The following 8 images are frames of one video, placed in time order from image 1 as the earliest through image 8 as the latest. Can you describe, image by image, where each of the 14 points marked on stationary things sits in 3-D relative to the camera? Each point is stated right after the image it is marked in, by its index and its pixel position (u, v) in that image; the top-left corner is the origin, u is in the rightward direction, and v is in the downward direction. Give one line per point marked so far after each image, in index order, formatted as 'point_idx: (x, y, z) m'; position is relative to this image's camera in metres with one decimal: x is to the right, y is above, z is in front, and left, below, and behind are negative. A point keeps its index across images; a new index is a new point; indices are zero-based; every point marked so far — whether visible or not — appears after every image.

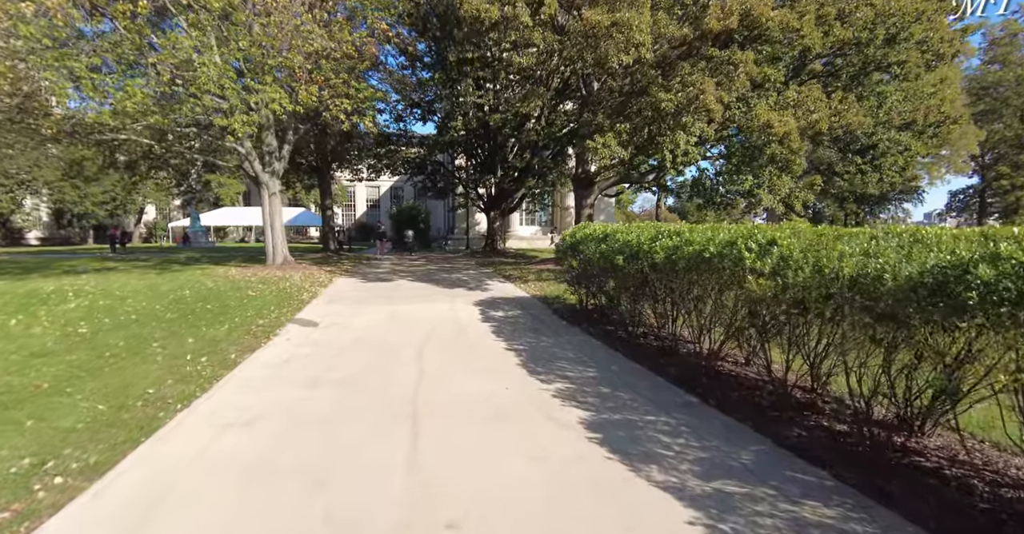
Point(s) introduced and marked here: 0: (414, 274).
0: (-3.5, -0.2, +16.0) m
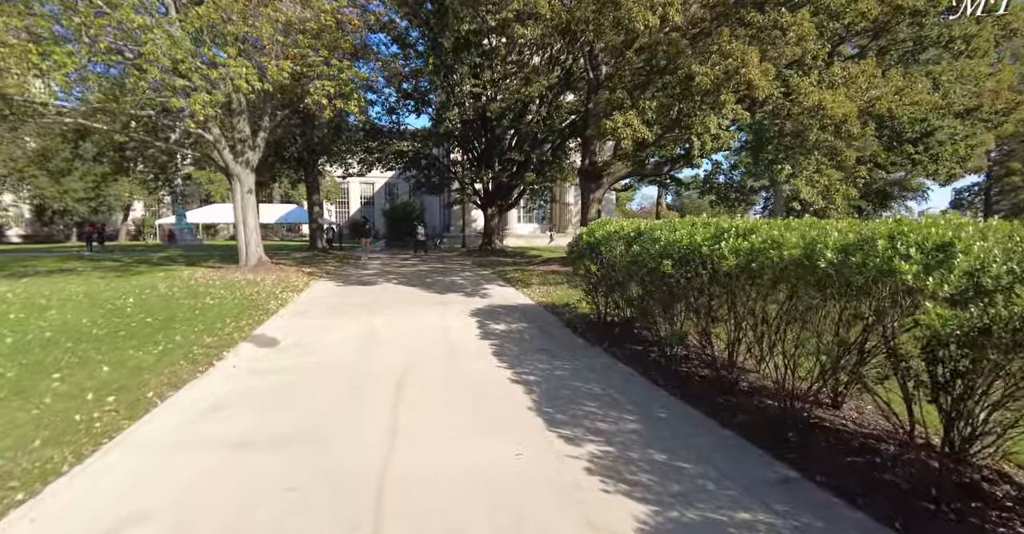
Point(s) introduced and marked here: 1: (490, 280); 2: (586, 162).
0: (-3.5, -0.3, +14.4) m
1: (-0.6, -0.4, +13.3) m
2: (+2.9, +4.0, +17.1) m
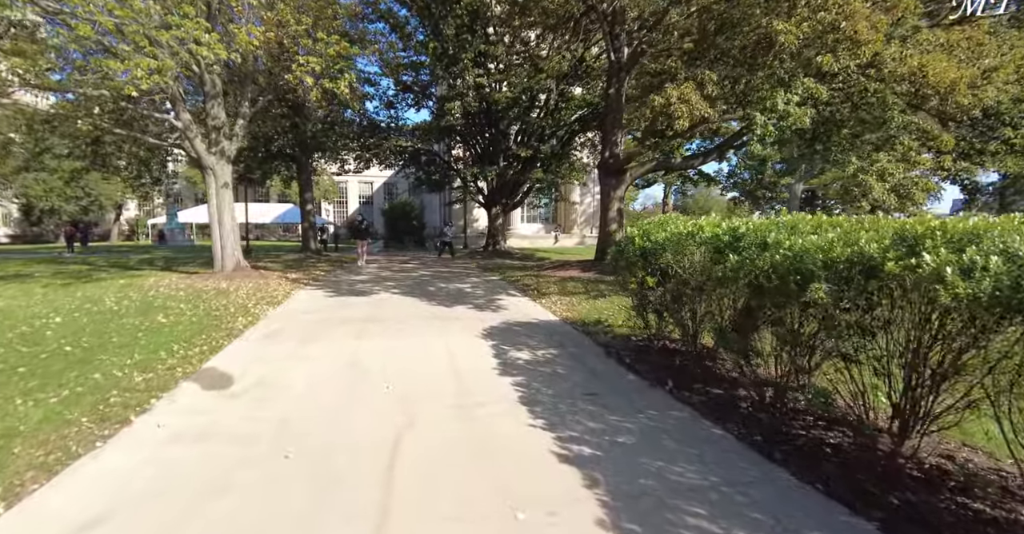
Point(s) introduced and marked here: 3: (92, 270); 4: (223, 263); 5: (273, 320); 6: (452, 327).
0: (-3.1, -0.5, +12.7) m
1: (-0.2, -0.6, +11.6) m
2: (+3.3, +3.9, +15.3) m
3: (-13.9, -0.1, +14.5) m
4: (-7.9, +0.1, +12.1) m
5: (-4.3, -1.0, +8.0) m
6: (-1.1, -1.1, +8.0) m
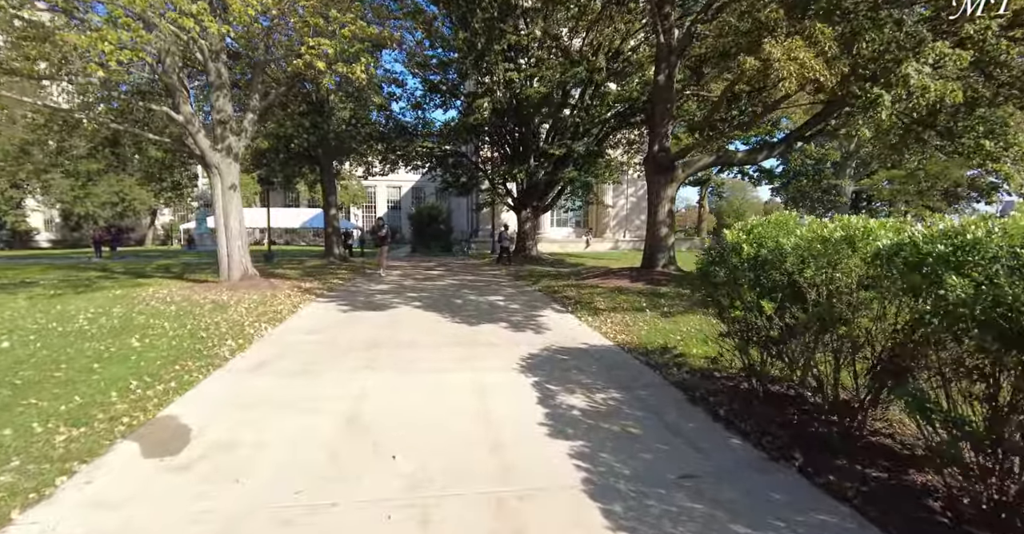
0: (-2.2, -0.7, +11.3) m
1: (+0.7, -0.8, +10.0) m
2: (+4.4, +3.6, +13.6) m
3: (-12.9, -0.3, +13.8) m
4: (-7.0, -0.1, +11.0) m
5: (-3.6, -1.1, +6.6) m
6: (-0.5, -1.2, +6.5) m
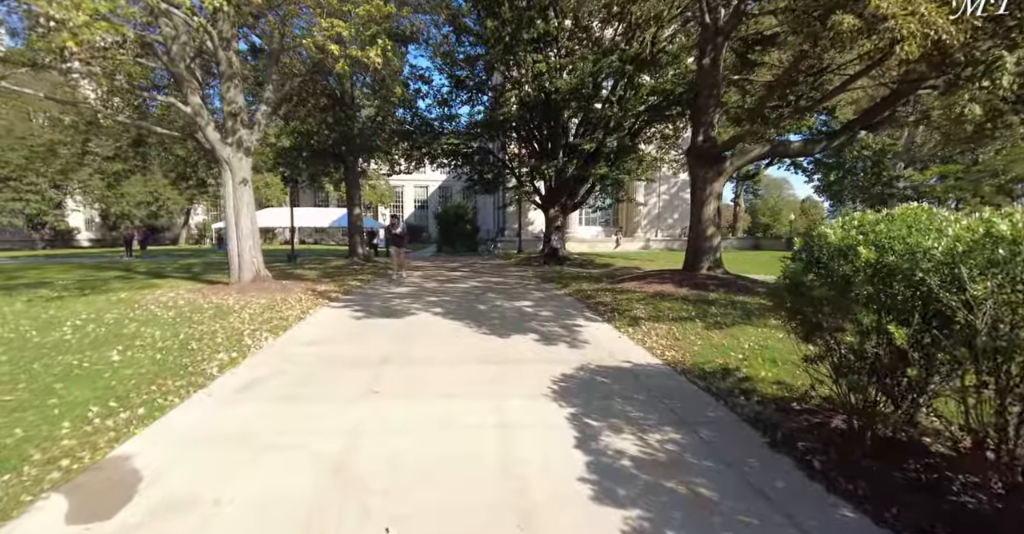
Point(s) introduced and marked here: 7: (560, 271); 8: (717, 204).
0: (-1.5, -0.7, +10.4) m
1: (+1.2, -0.9, +9.0) m
2: (+5.2, +3.5, +12.3) m
3: (-12.0, -0.3, +13.5) m
4: (-6.4, -0.1, +10.4) m
5: (-3.2, -1.2, +5.8) m
6: (-0.1, -1.3, +5.5) m
7: (+1.9, -0.1, +17.3) m
8: (+5.6, +1.8, +12.2) m
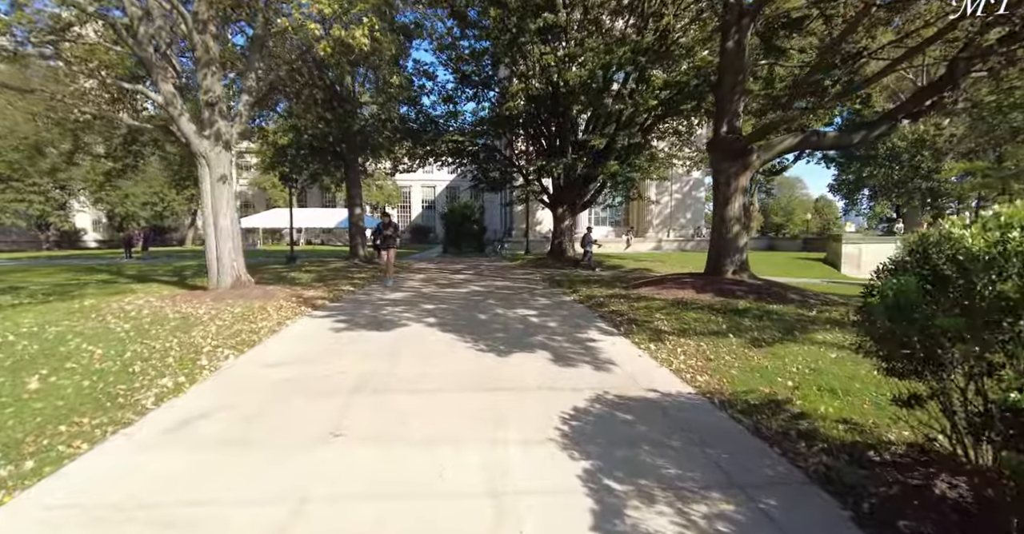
0: (-1.5, -0.8, +9.4) m
1: (+1.3, -1.0, +8.0) m
2: (+5.3, +3.4, +11.2) m
3: (-11.9, -0.4, +12.8) m
4: (-6.3, -0.2, +9.5) m
5: (-3.2, -1.3, +4.9) m
6: (-0.1, -1.4, +4.5) m
7: (+2.1, -0.2, +16.3) m
8: (+5.8, +1.7, +11.1) m
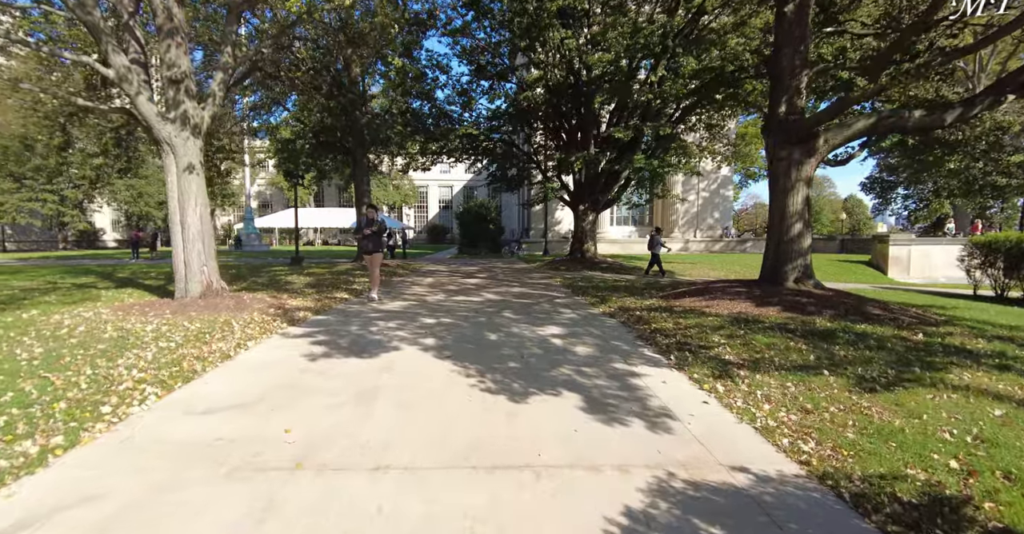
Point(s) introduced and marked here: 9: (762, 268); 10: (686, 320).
0: (-1.1, -0.9, +7.9) m
1: (+1.5, -1.1, +6.3) m
2: (+5.7, +3.3, +9.4) m
3: (-11.4, -0.5, +11.6) m
4: (-6.0, -0.3, +8.1) m
5: (-3.1, -1.4, +3.4) m
6: (0.0, -1.5, +2.9) m
7: (+2.7, -0.4, +14.6) m
8: (+6.2, +1.5, +9.3) m
9: (+5.5, 0.0, +9.8) m
10: (+2.9, -0.8, +7.4) m
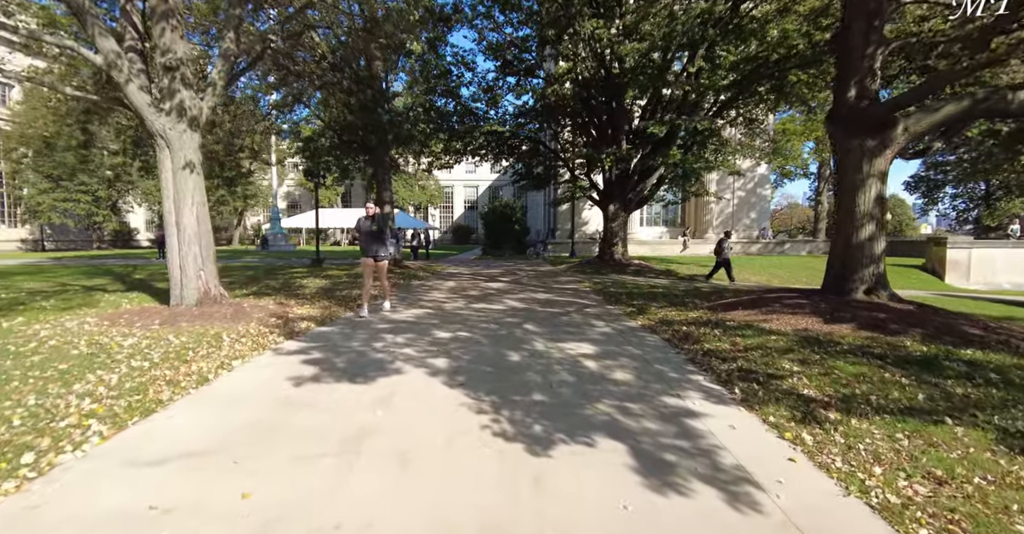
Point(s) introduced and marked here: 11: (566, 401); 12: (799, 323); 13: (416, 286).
0: (-0.8, -1.0, +7.0) m
1: (+1.8, -1.2, +5.2) m
2: (+6.2, +3.1, +8.1) m
3: (-10.8, -0.6, +11.2) m
4: (-5.5, -0.4, +7.5) m
5: (-3.0, -1.5, +2.6) m
6: (+0.1, -1.6, +1.9) m
7: (+3.4, -0.5, +13.5) m
8: (+6.6, +1.4, +8.0) m
9: (+6.0, -0.2, +8.5) m
10: (+3.2, -1.0, +6.2) m
11: (+0.5, -1.3, +4.5) m
12: (+4.4, -0.8, +6.8) m
13: (-3.0, -0.6, +13.4) m
